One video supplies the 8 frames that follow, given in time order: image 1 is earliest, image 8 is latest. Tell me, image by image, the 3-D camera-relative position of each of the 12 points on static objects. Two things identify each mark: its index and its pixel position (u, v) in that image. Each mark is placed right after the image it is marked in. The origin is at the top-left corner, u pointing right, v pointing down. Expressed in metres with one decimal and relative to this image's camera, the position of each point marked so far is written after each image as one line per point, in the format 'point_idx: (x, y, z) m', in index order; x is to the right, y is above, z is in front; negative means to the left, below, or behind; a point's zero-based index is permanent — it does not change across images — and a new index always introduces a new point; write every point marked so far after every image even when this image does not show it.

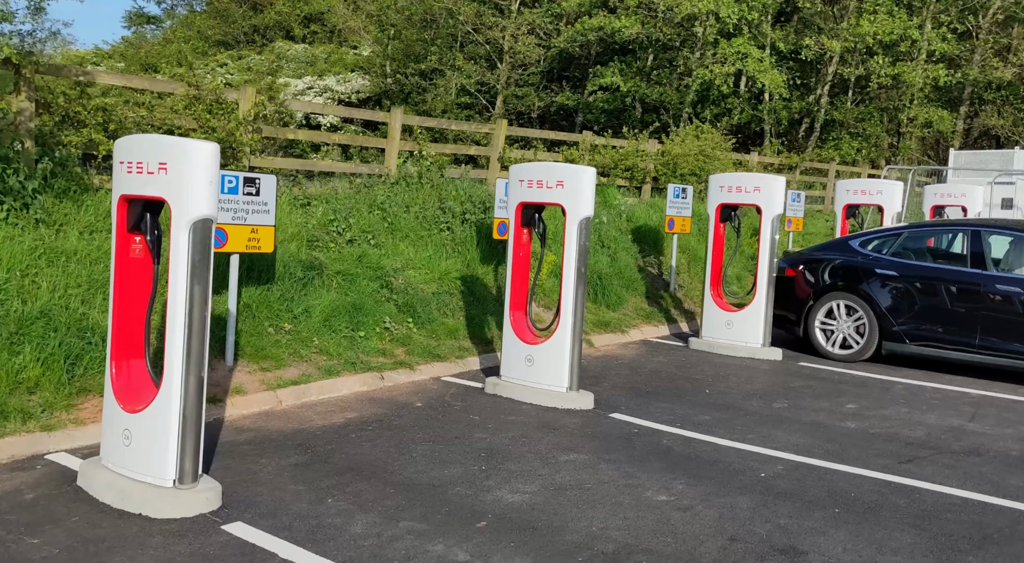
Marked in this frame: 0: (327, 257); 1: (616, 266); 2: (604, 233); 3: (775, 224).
0: (-1.7, +0.2, +9.1) m
1: (+1.3, +0.2, +12.5) m
2: (+1.2, +0.6, +13.1) m
3: (+2.7, +0.6, +10.3) m
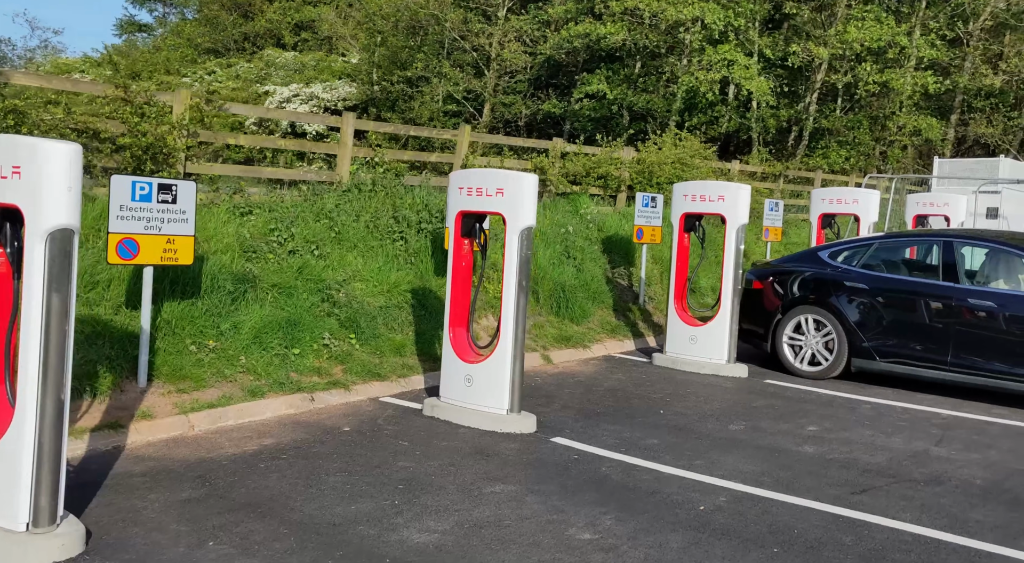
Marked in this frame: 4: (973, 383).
0: (-2.1, +0.1, +8.6) m
1: (+0.8, 0.0, +12.0) m
2: (+0.7, +0.5, +12.6) m
3: (+2.2, +0.5, +9.9) m
4: (+4.1, -0.9, +8.9) m
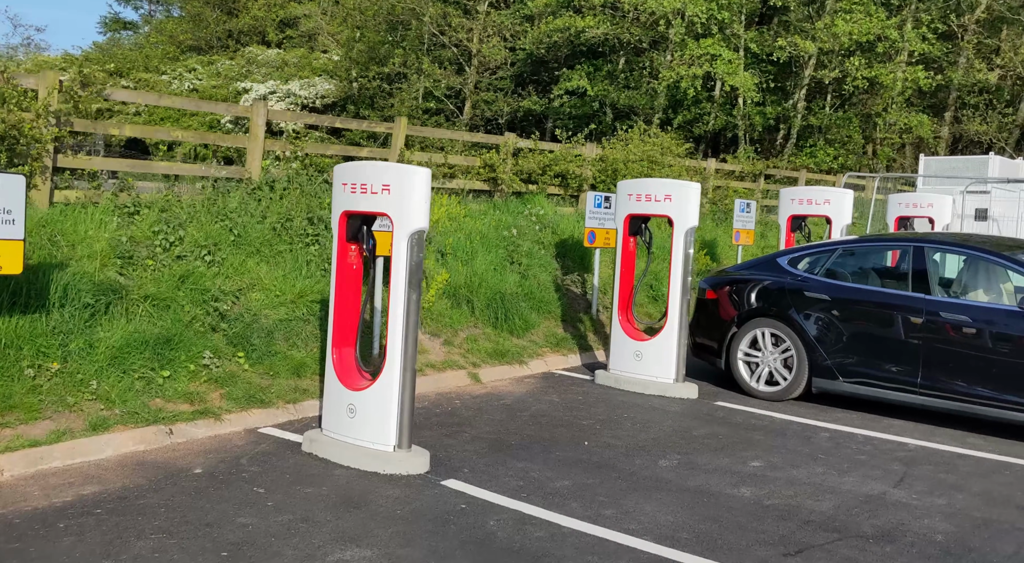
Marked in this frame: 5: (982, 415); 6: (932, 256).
0: (-2.8, 0.0, +7.6) m
1: (+0.2, 0.0, +11.0) m
2: (+0.1, +0.4, +11.6) m
3: (+1.6, +0.4, +8.9) m
4: (+3.4, -1.0, +7.8) m
5: (+3.6, -1.0, +7.6) m
6: (+3.4, +0.2, +8.2) m
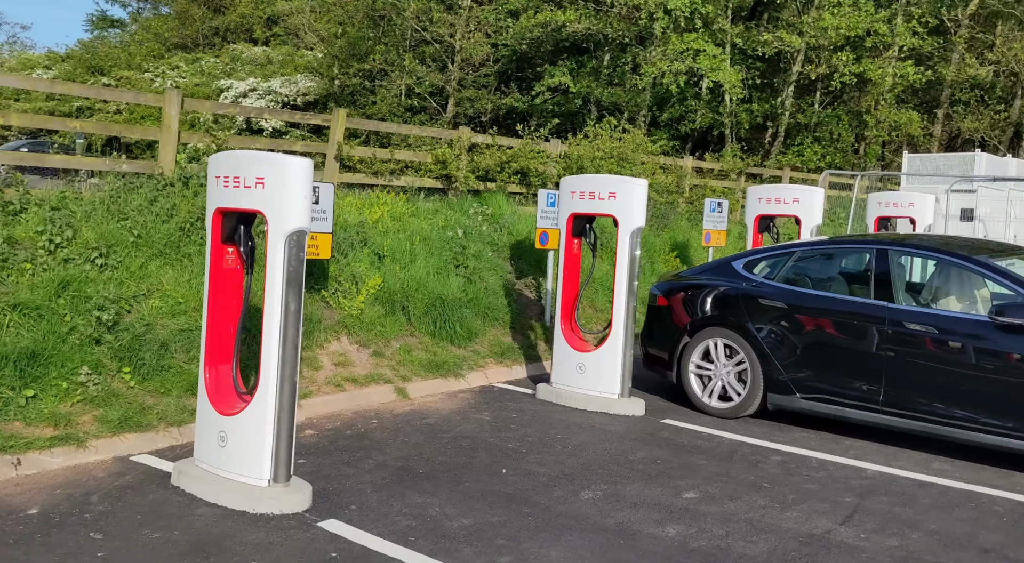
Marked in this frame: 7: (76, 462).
0: (-3.4, 0.0, +6.8) m
1: (-0.4, -0.1, +10.2) m
2: (-0.5, +0.3, +10.8) m
3: (+1.0, +0.3, +8.1) m
4: (+2.8, -1.0, +7.1) m
5: (+3.0, -1.1, +6.9) m
6: (+2.9, +0.2, +7.5) m
7: (-2.5, -1.0, +5.7) m
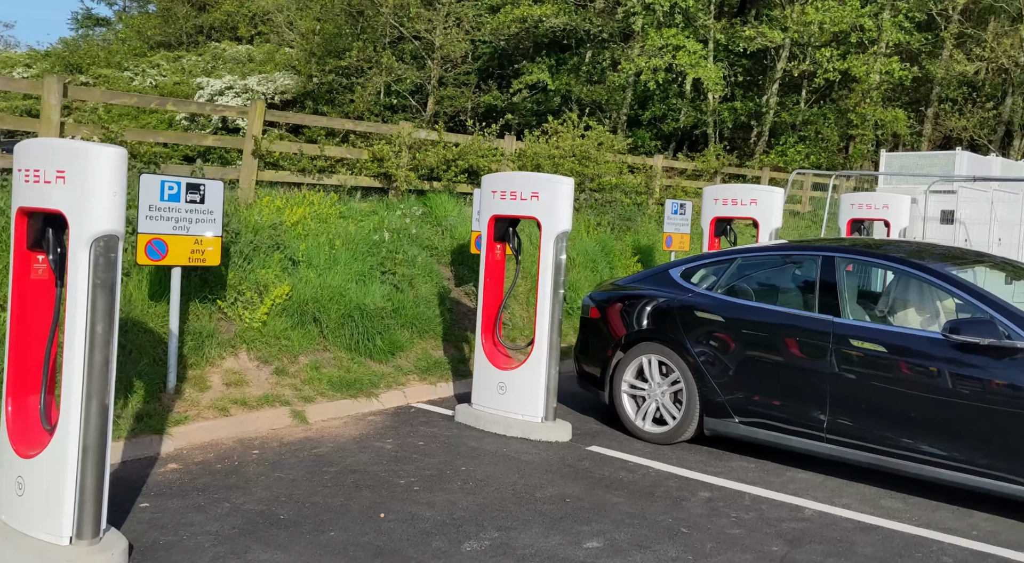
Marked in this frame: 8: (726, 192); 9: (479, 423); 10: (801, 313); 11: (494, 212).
0: (-4.1, -0.1, +6.0) m
1: (-1.1, -0.2, +9.3) m
2: (-1.2, +0.3, +10.0) m
3: (+0.3, +0.3, +7.2) m
4: (+2.2, -1.1, +6.2) m
5: (+2.4, -1.1, +6.0) m
6: (+2.2, +0.1, +6.6) m
7: (-3.1, -1.1, +4.9) m
8: (+2.2, +0.9, +10.1) m
9: (-0.2, -1.1, +7.5) m
10: (+1.9, -0.2, +6.6) m
11: (-0.1, +0.5, +7.6) m
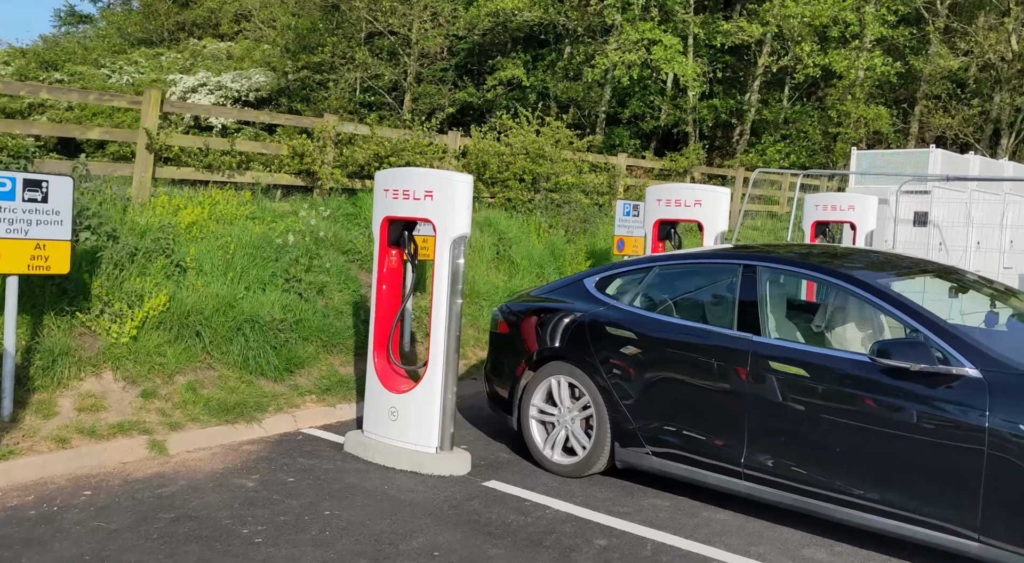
0: (-4.8, -0.2, +5.1) m
1: (-1.8, -0.2, +8.5) m
2: (-1.9, +0.2, +9.1) m
3: (-0.4, +0.2, +6.4) m
4: (+1.5, -1.2, +5.3) m
5: (+1.7, -1.2, +5.1) m
6: (+1.5, 0.0, +5.7) m
7: (-3.8, -1.2, +4.0) m
8: (+1.5, +0.8, +9.3) m
9: (-1.0, -1.1, +6.6) m
10: (+1.2, -0.3, +5.7) m
11: (-0.8, +0.5, +6.7) m
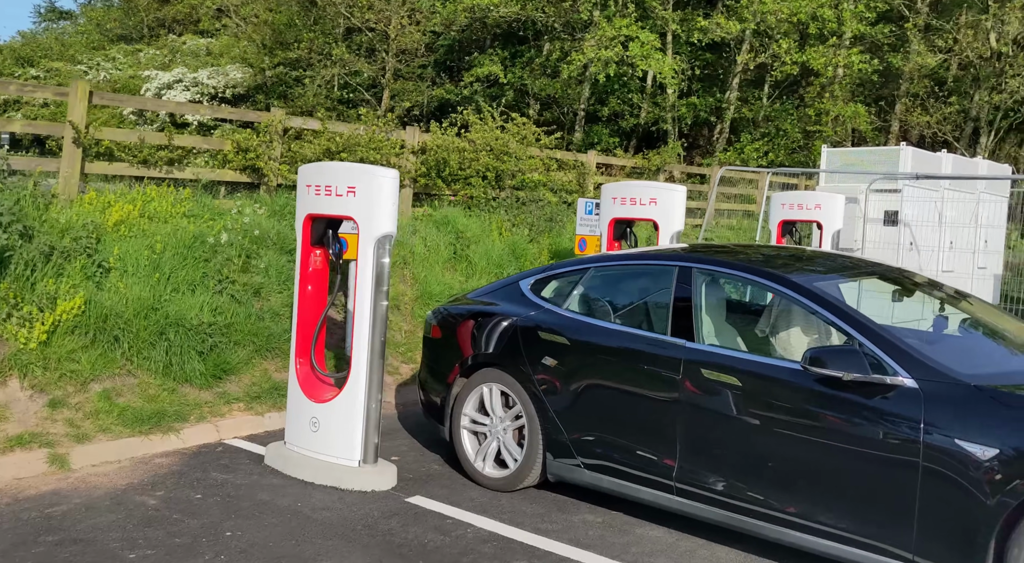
0: (-5.2, -0.2, +4.6) m
1: (-2.2, -0.2, +8.0) m
2: (-2.4, +0.2, +8.7) m
3: (-0.8, +0.2, +6.0) m
4: (+1.0, -1.2, +4.9) m
5: (+1.2, -1.2, +4.8) m
6: (+1.1, 0.0, +5.3) m
7: (-4.3, -1.2, +3.5) m
8: (+1.0, +0.8, +8.9) m
9: (-1.4, -1.2, +6.2) m
10: (+0.8, -0.3, +5.3) m
11: (-1.3, +0.4, +6.3) m
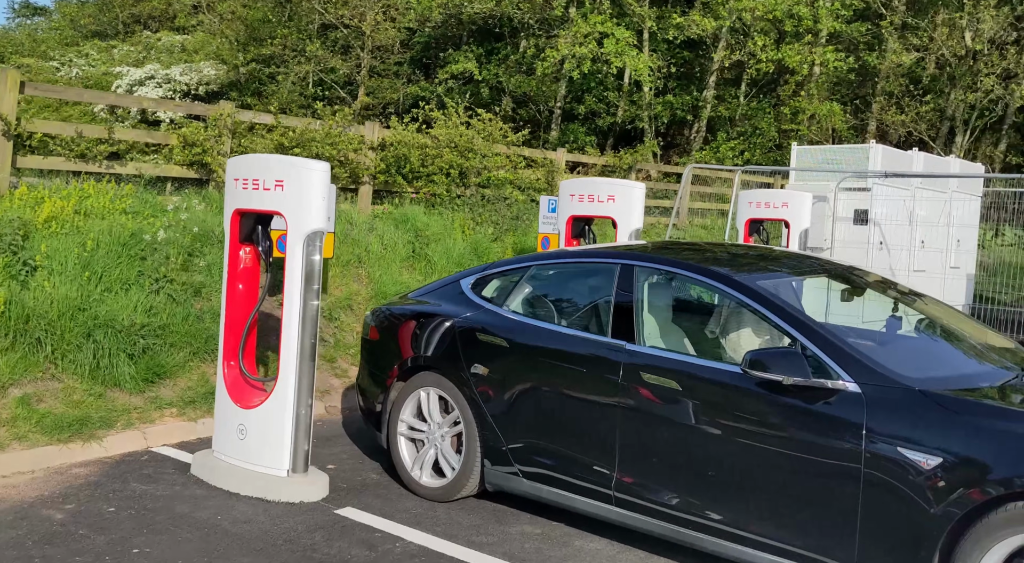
0: (-5.5, -0.2, +4.2) m
1: (-2.6, -0.2, +7.7) m
2: (-2.7, +0.2, +8.3) m
3: (-1.2, +0.2, +5.6) m
4: (+0.7, -1.2, +4.6) m
5: (+0.9, -1.2, +4.5) m
6: (+0.7, 0.0, +5.0) m
7: (-4.6, -1.2, +3.1) m
8: (+0.6, +0.8, +8.6) m
9: (-1.8, -1.1, +5.9) m
10: (+0.4, -0.3, +5.0) m
11: (-1.6, +0.5, +6.0) m
